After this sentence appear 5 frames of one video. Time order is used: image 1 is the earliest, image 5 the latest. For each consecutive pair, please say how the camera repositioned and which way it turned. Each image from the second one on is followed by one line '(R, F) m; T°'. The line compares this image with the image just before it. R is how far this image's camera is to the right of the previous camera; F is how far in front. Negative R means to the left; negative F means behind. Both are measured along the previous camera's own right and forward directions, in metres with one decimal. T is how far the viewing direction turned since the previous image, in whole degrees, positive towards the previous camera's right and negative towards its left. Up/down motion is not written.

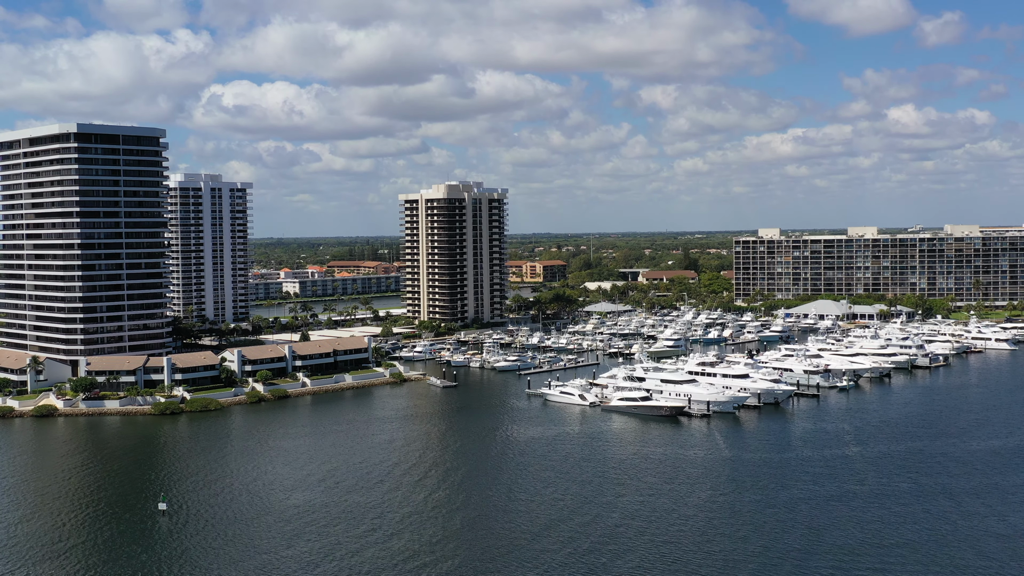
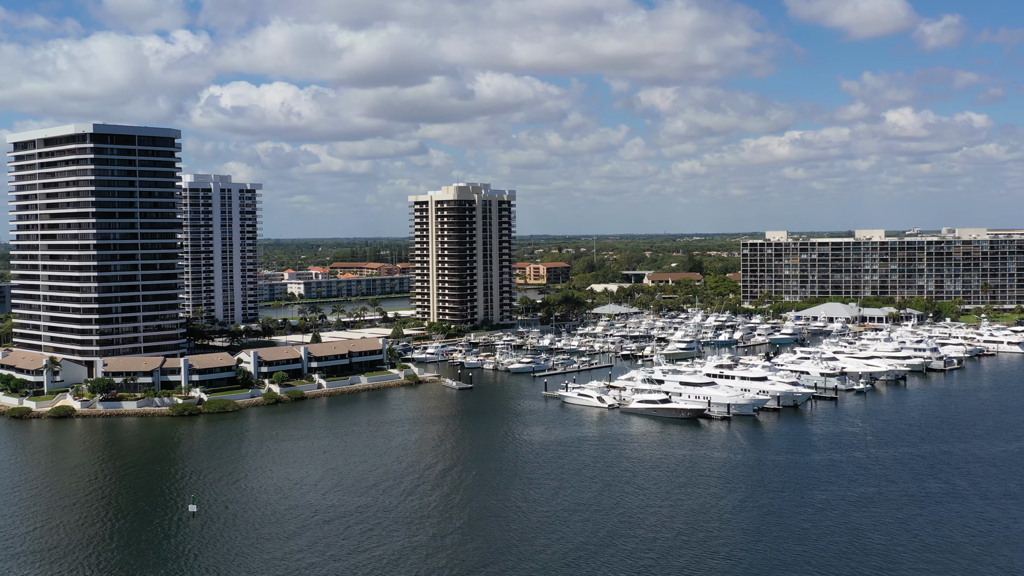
(-1.8, +0.1) m; 0°
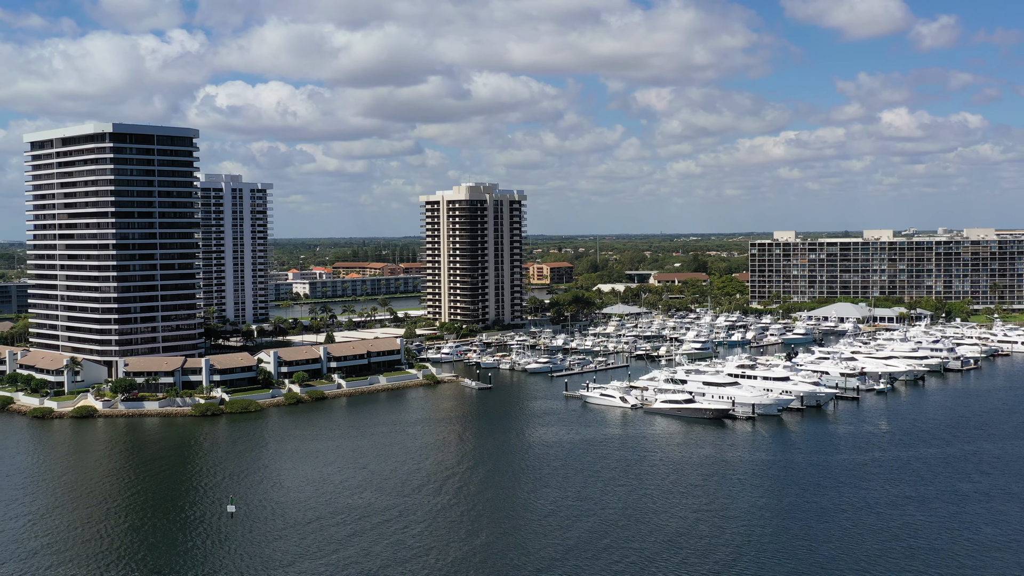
(-2.3, +0.1) m; 0°
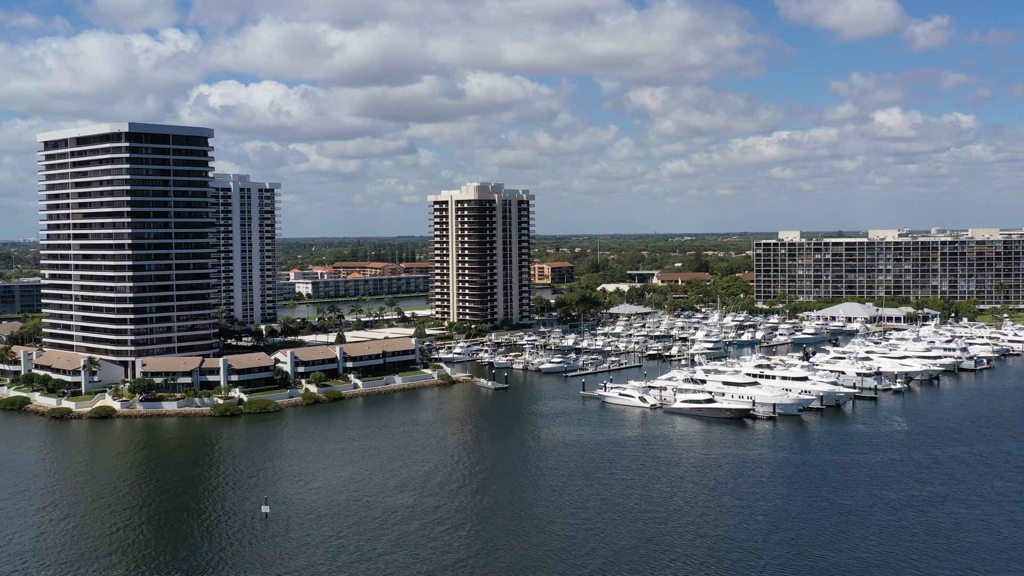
(-2.2, 0.0) m; 0°
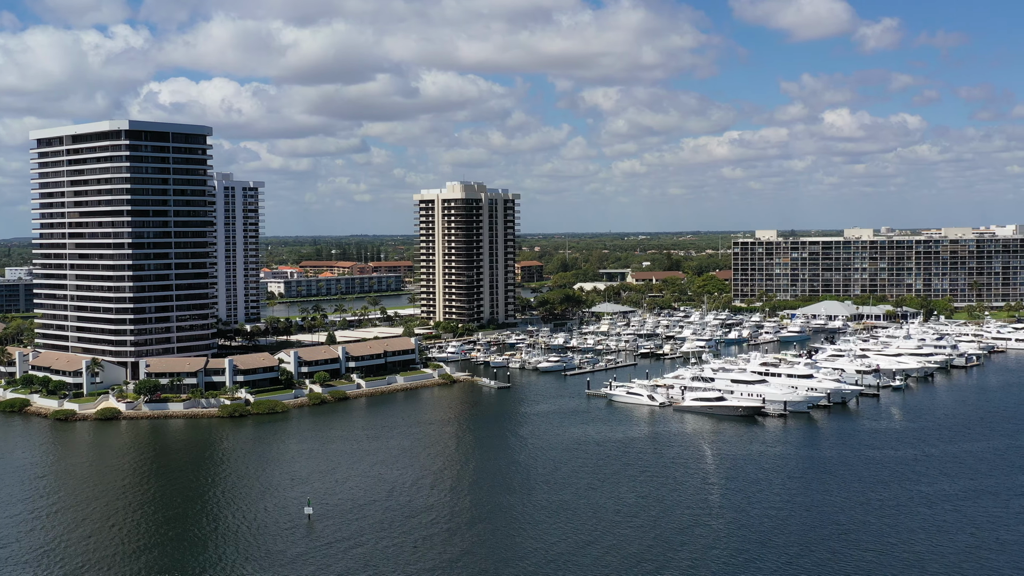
(-4.6, +0.5) m; +3°
